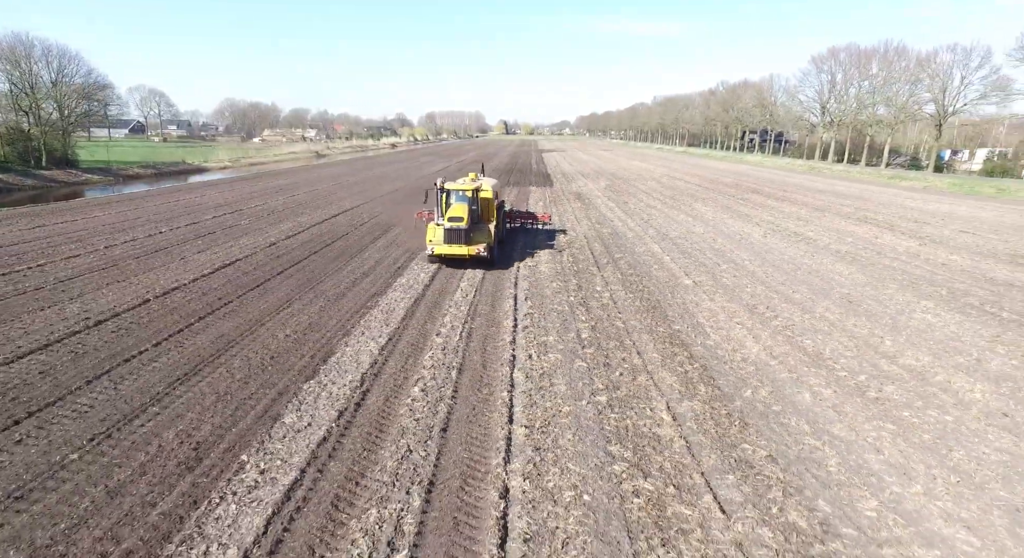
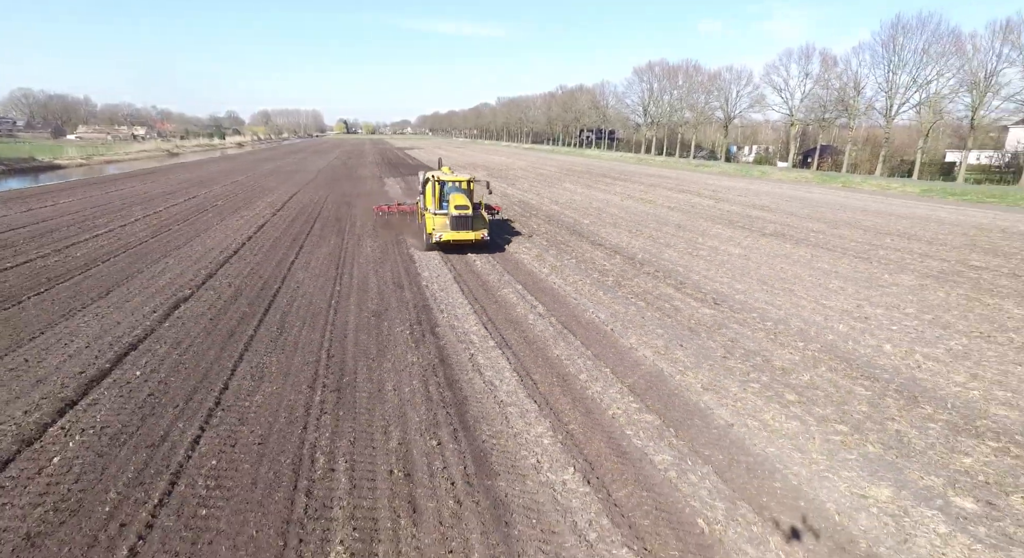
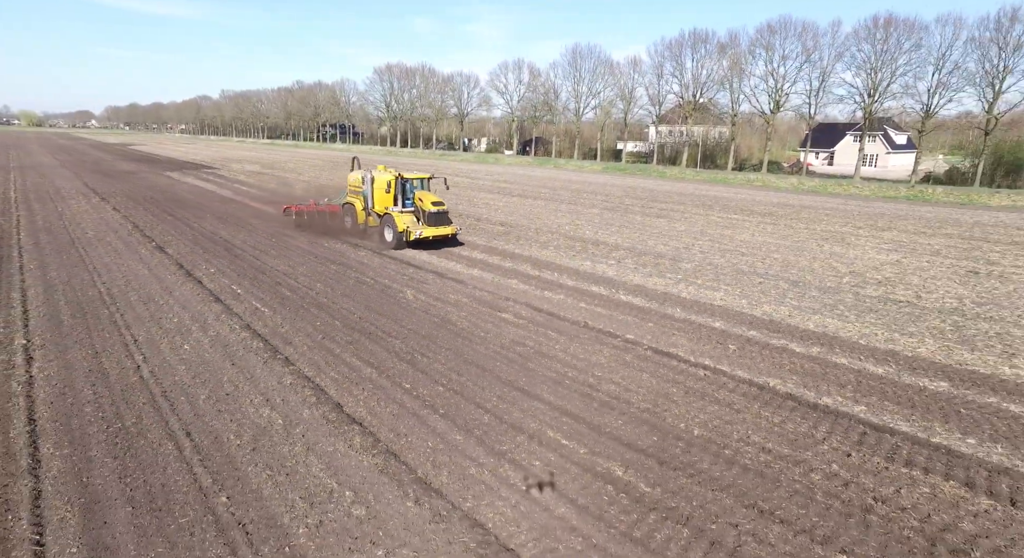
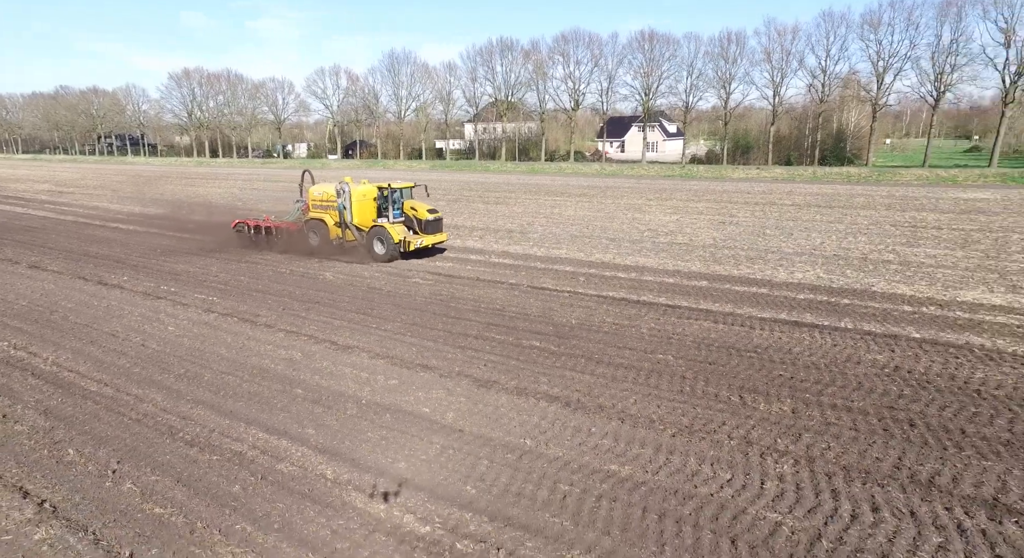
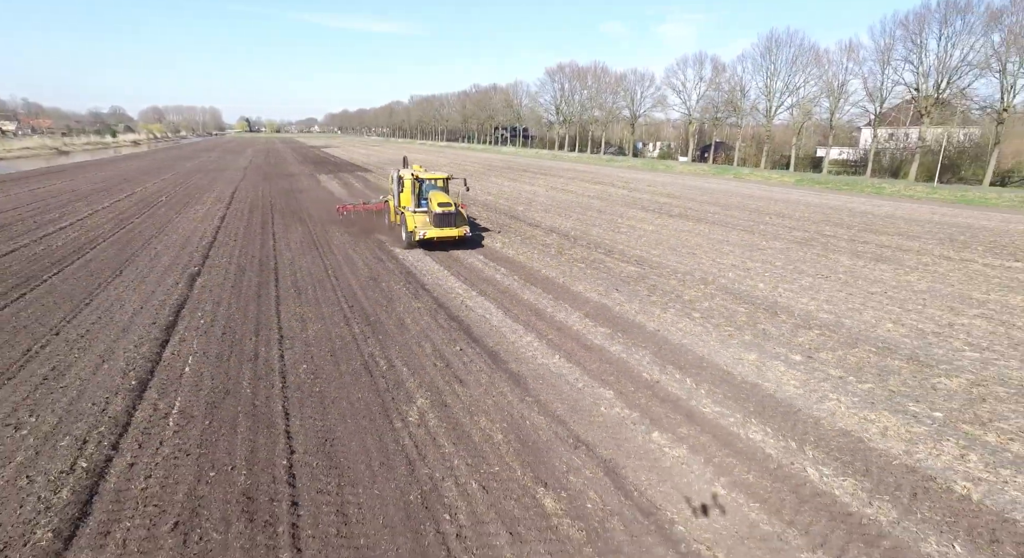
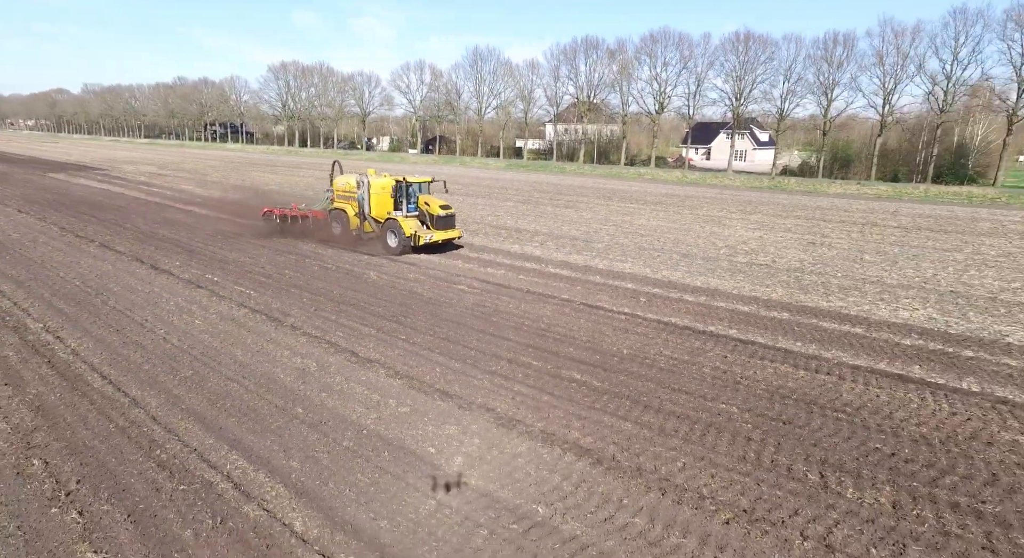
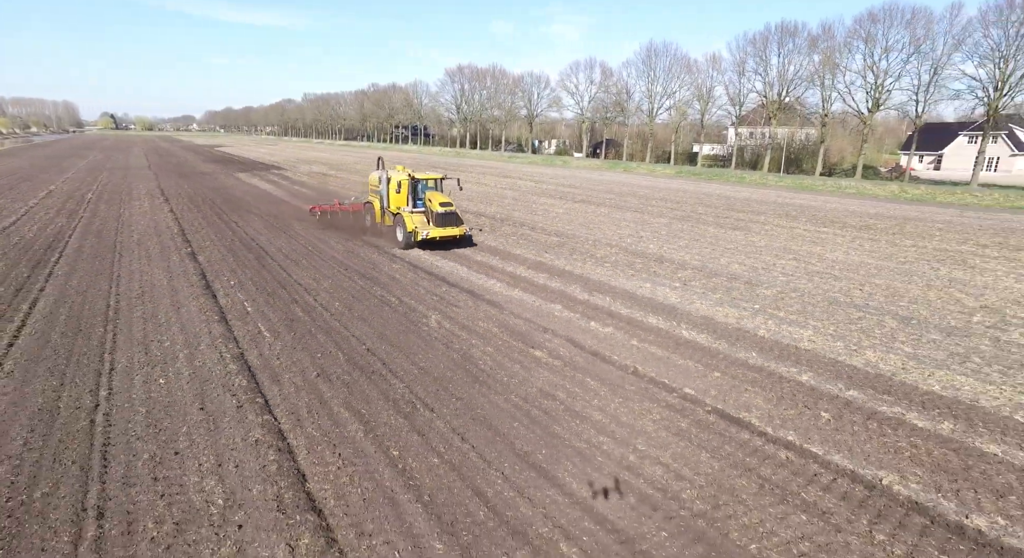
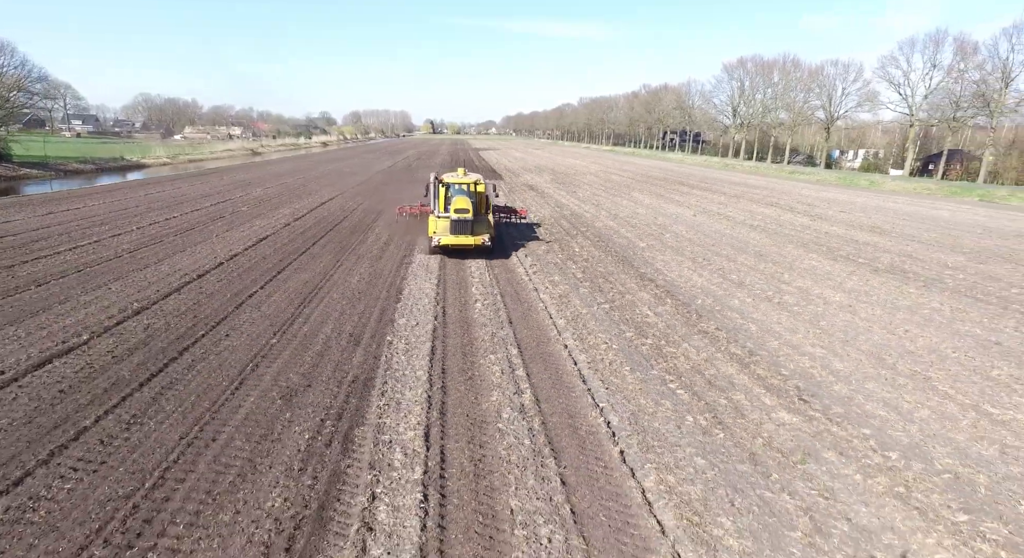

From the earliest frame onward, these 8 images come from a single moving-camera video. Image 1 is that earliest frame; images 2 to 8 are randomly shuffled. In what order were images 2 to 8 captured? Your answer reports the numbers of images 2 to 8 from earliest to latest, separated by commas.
8, 2, 5, 7, 3, 6, 4
